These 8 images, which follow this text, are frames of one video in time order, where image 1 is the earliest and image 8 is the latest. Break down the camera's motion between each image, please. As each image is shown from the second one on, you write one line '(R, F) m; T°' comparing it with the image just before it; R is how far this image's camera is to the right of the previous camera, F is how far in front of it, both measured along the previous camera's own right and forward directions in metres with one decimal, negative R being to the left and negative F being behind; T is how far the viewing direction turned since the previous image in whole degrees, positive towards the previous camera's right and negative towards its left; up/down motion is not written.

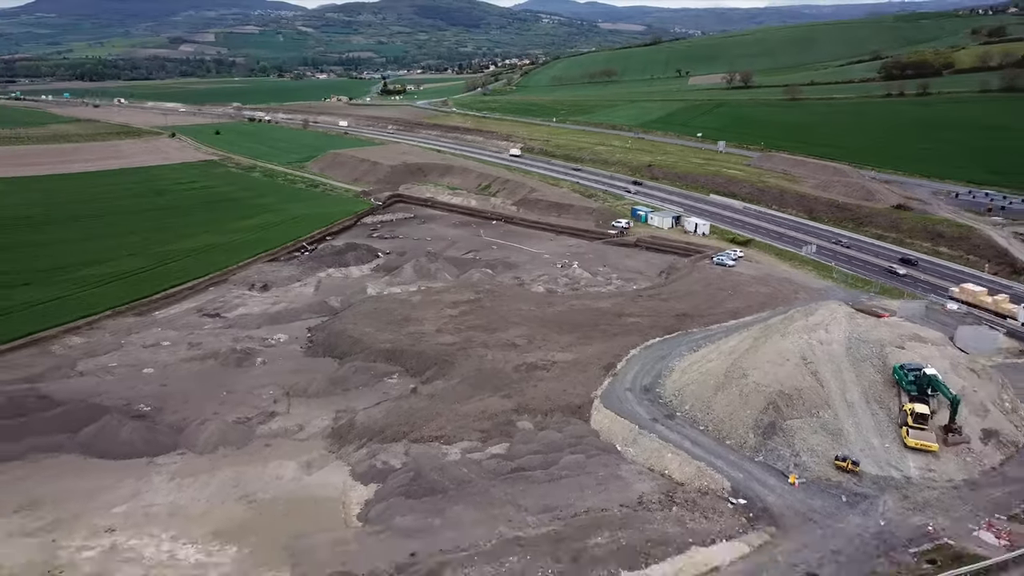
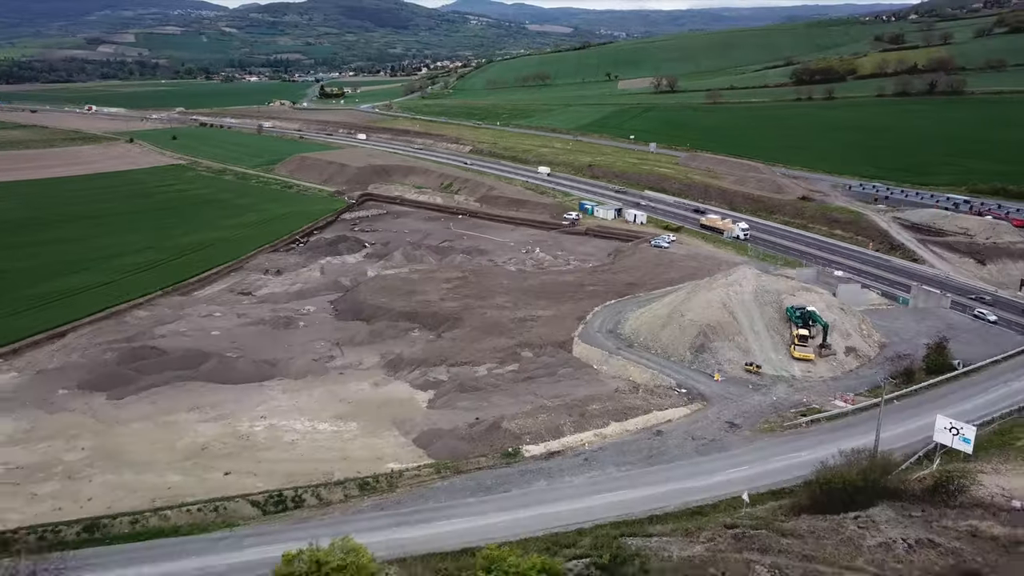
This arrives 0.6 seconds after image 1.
(-2.1, -6.5) m; +5°
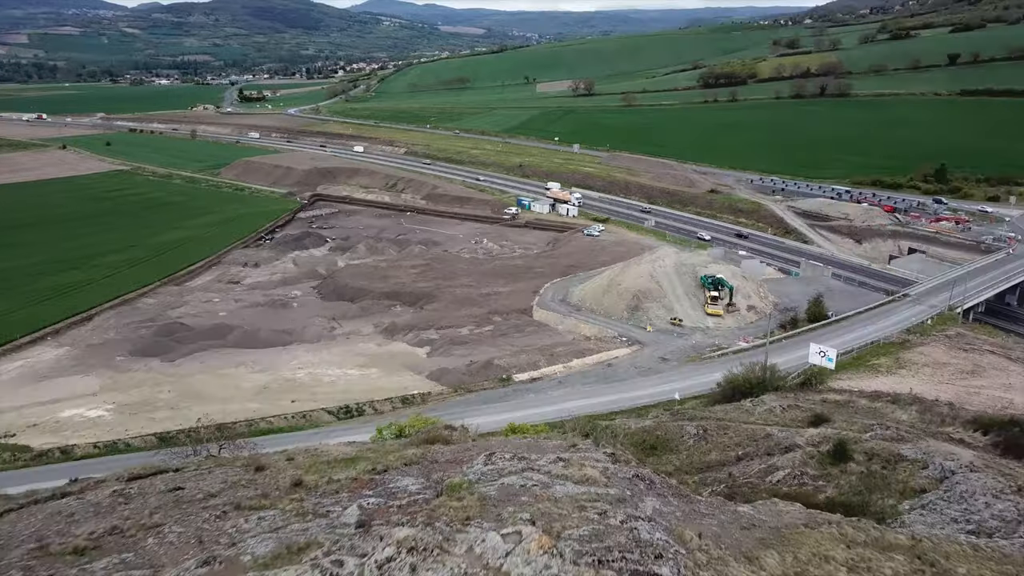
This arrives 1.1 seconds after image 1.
(-1.9, -5.5) m; +6°
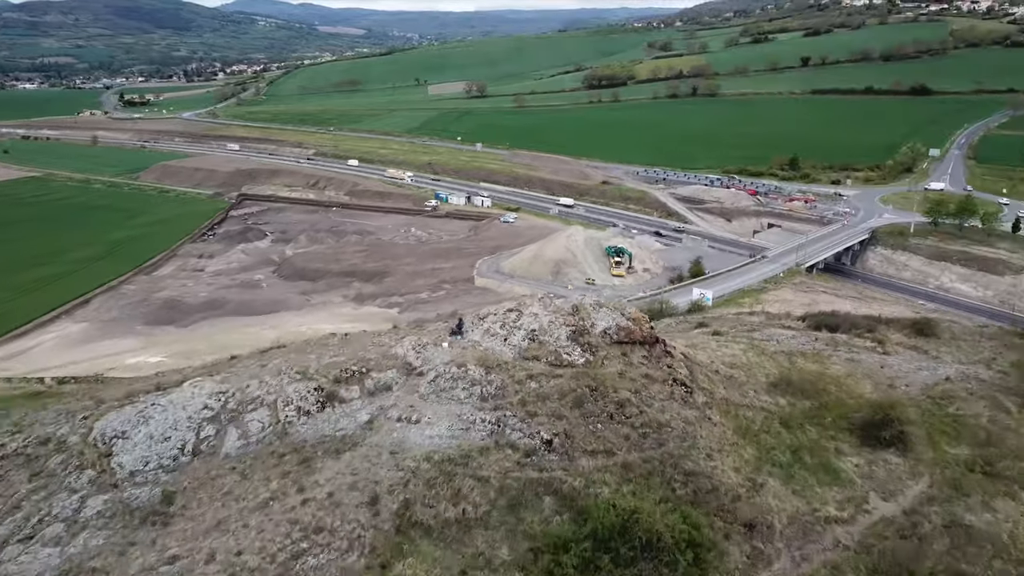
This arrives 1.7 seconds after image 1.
(-2.5, -6.6) m; +8°
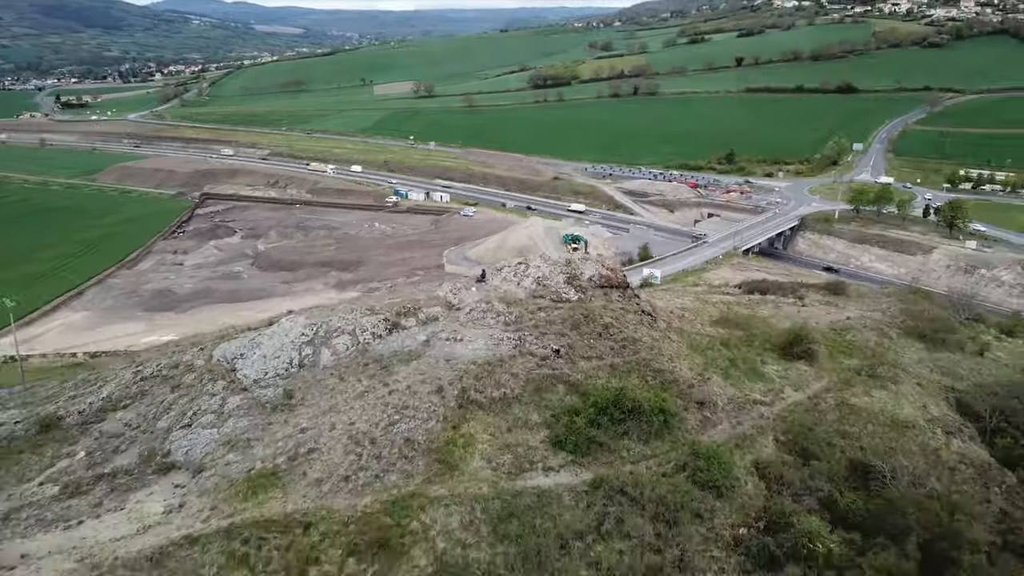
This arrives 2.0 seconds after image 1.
(-1.1, -3.4) m; +4°
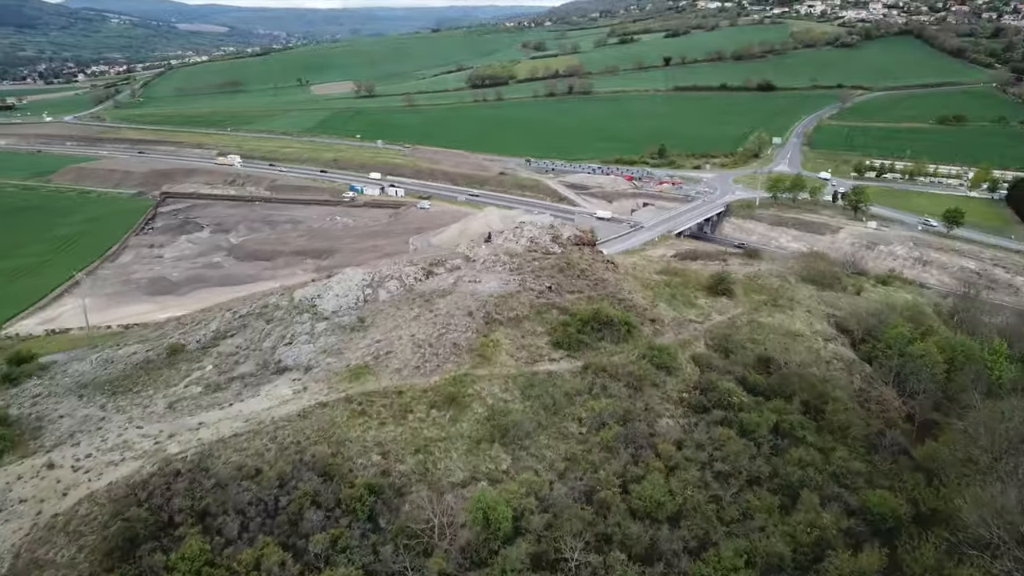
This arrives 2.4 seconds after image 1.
(-1.5, -4.6) m; +5°
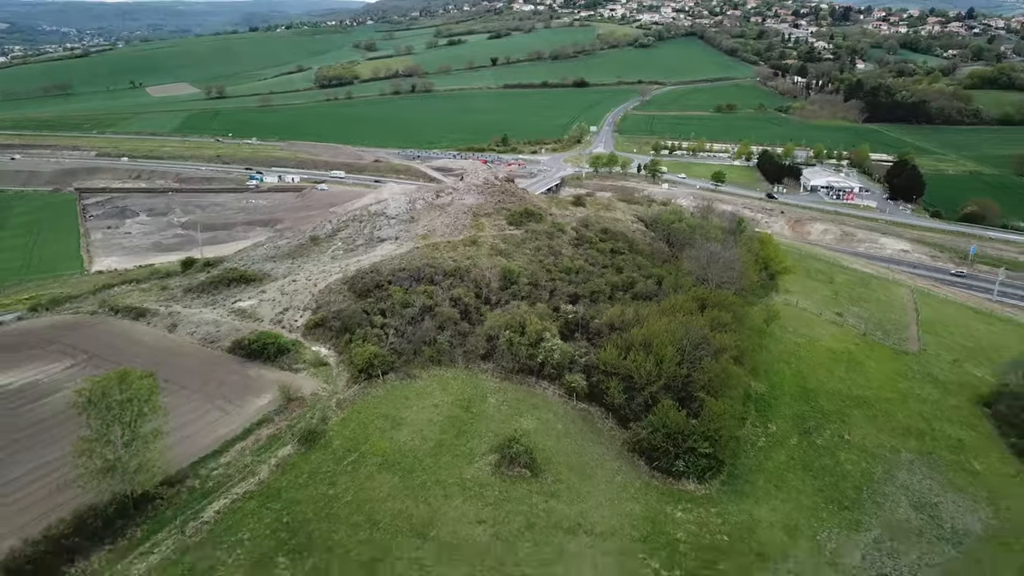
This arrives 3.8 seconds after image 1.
(-5.9, -16.1) m; +12°
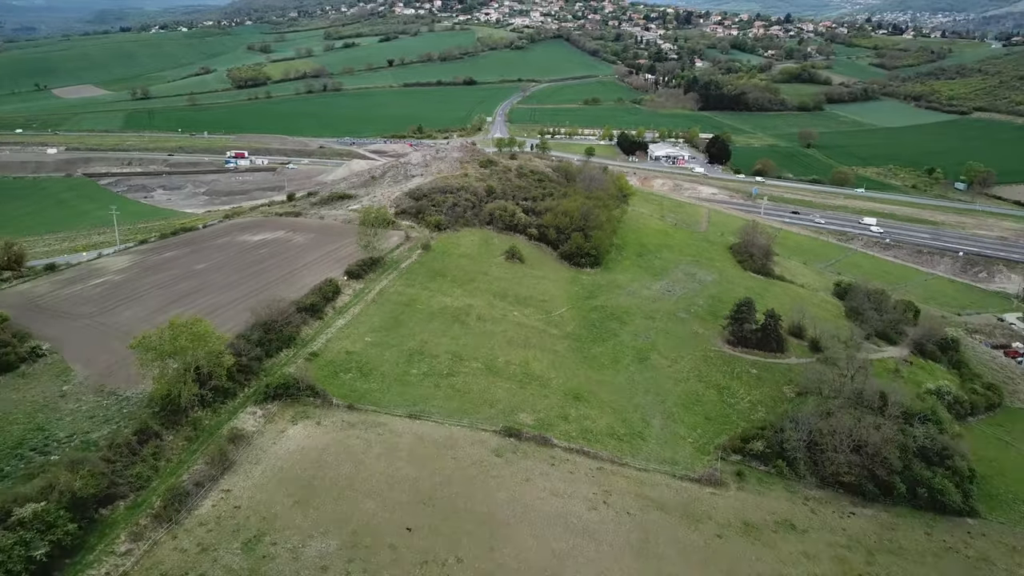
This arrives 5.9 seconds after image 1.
(-7.0, -25.1) m; +9°
